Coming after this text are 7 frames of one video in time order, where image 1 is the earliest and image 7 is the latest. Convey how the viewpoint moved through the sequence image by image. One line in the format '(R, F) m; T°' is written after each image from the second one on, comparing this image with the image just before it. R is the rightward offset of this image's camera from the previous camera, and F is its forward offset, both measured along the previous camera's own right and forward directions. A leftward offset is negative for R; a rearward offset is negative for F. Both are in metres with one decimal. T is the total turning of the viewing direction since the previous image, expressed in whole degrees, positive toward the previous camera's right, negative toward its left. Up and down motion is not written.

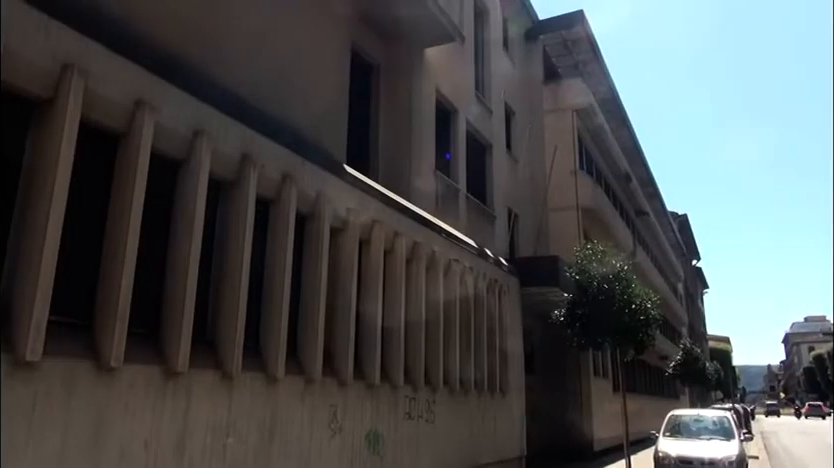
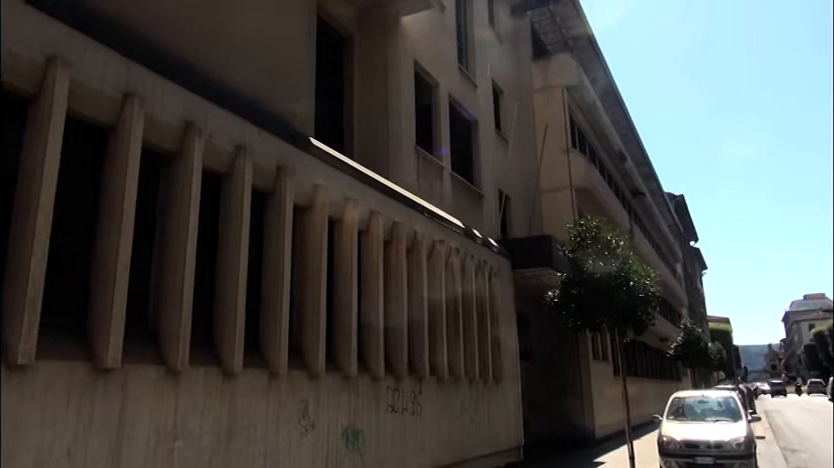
(+0.3, +0.8) m; 0°
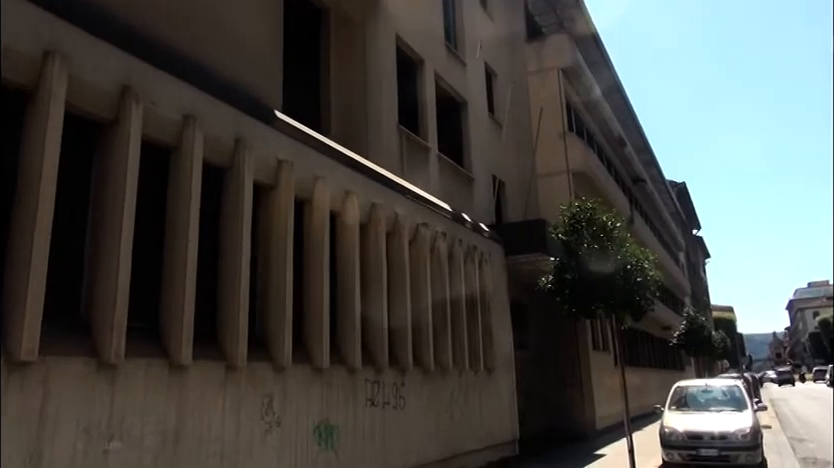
(+0.3, +0.7) m; 0°
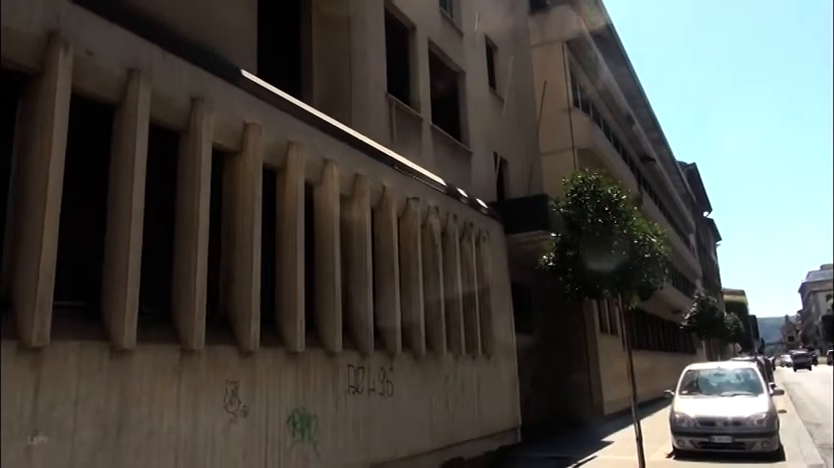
(+0.3, +0.7) m; -1°
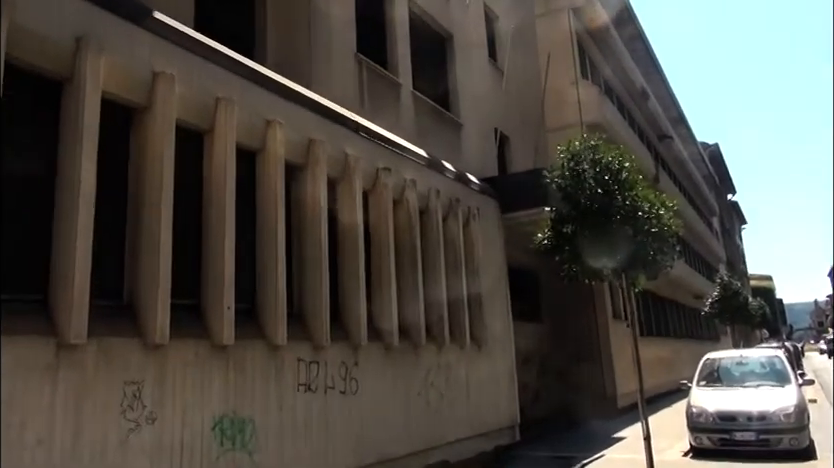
(+0.7, +1.2) m; -2°
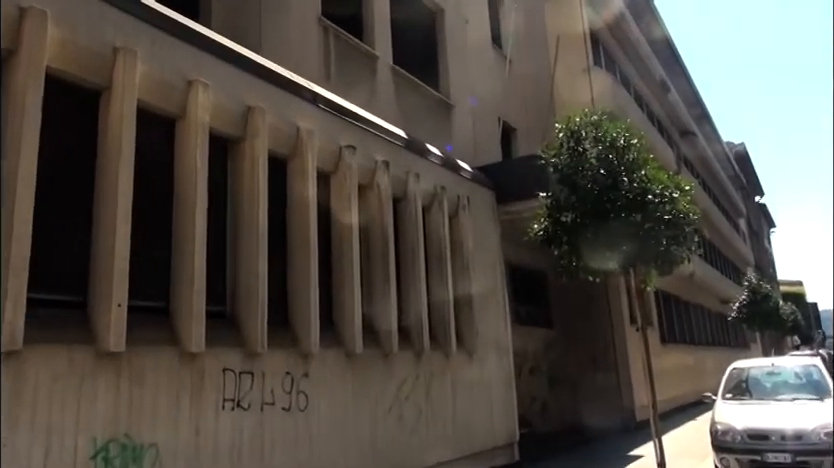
(+0.6, +1.3) m; -2°
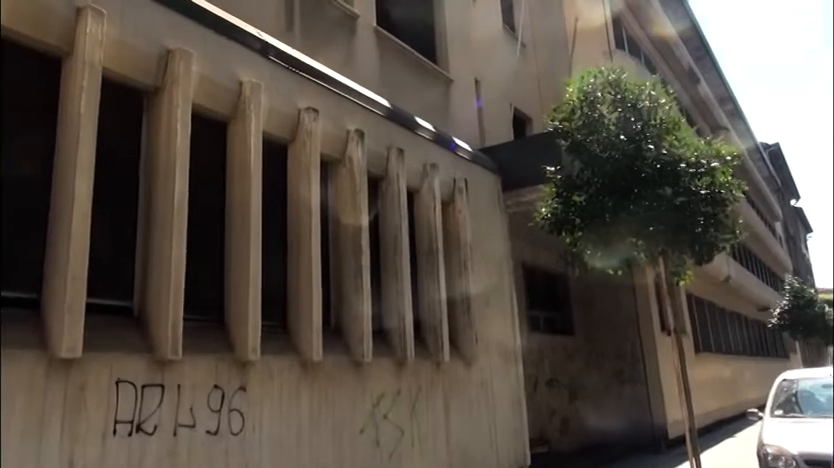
(+0.5, +1.4) m; -2°
